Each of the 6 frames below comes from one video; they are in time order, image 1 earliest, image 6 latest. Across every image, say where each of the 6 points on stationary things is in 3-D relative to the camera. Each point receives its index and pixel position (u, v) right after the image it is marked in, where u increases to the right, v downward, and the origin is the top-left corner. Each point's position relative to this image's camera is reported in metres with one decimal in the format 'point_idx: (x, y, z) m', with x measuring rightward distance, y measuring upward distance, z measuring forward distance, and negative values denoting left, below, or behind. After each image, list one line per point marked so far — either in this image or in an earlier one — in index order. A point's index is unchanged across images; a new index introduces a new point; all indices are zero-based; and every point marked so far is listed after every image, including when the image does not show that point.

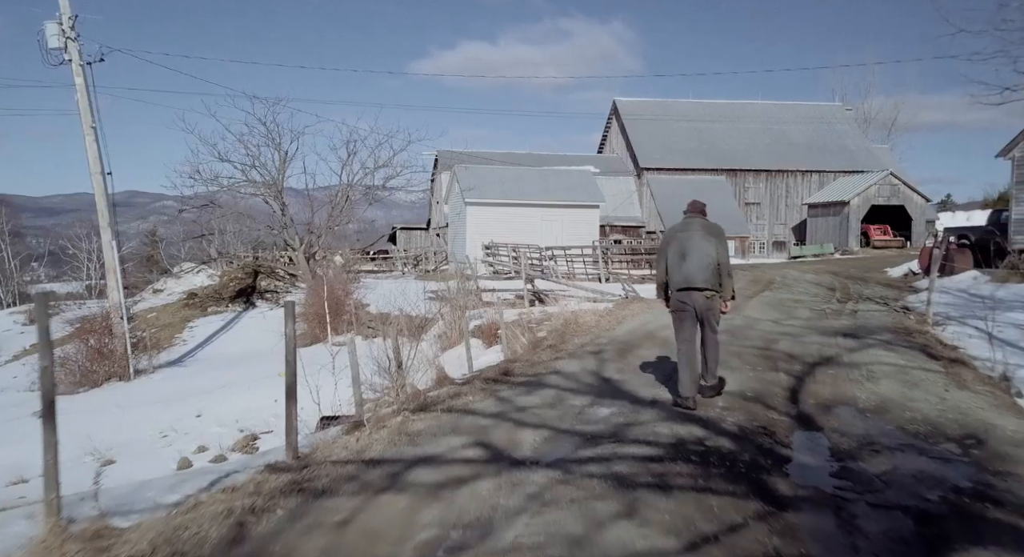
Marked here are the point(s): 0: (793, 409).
0: (+1.8, -0.8, +4.9) m
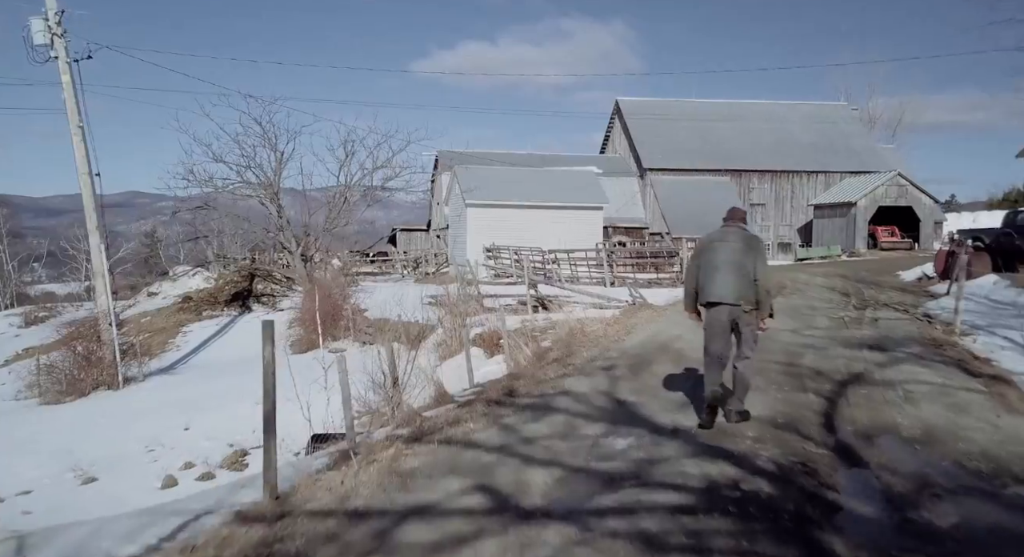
0: (+1.8, -0.9, +4.4) m
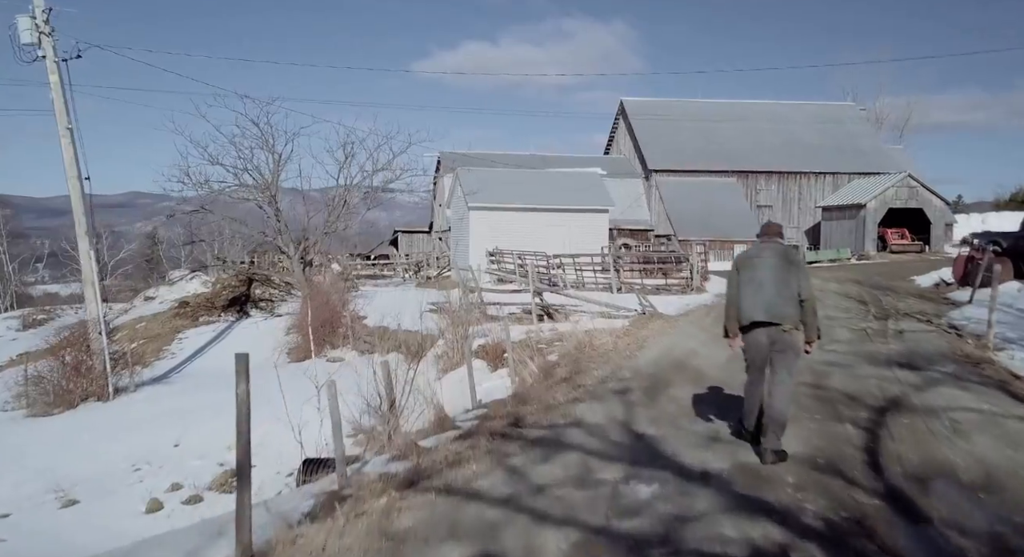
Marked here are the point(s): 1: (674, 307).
0: (+1.9, -1.0, +3.9) m
1: (+2.6, -0.5, +12.3) m
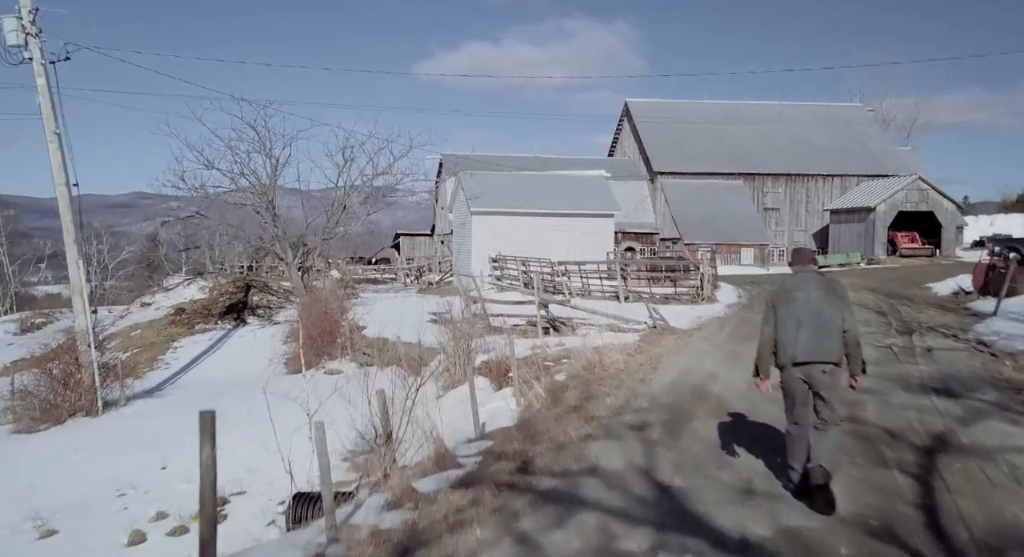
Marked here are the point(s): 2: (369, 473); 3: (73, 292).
0: (+1.9, -1.2, +3.3) m
1: (+2.7, -0.6, +11.8) m
2: (-1.1, -1.5, +6.0) m
3: (-7.6, -0.2, +13.1) m
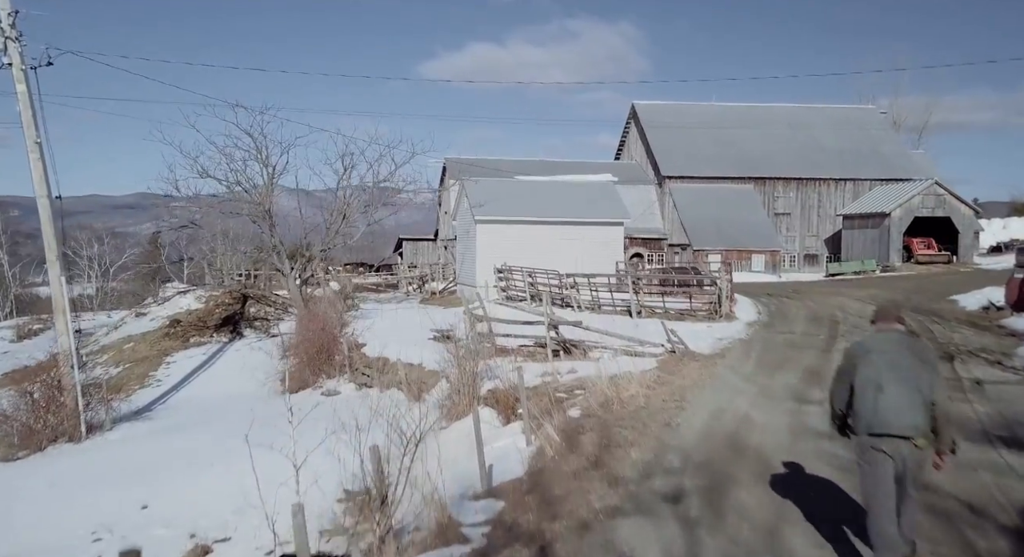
0: (+2.0, -1.5, +2.6) m
1: (+2.8, -0.9, +11.0) m
2: (-1.0, -1.8, +5.3) m
3: (-7.5, -0.5, +12.4) m
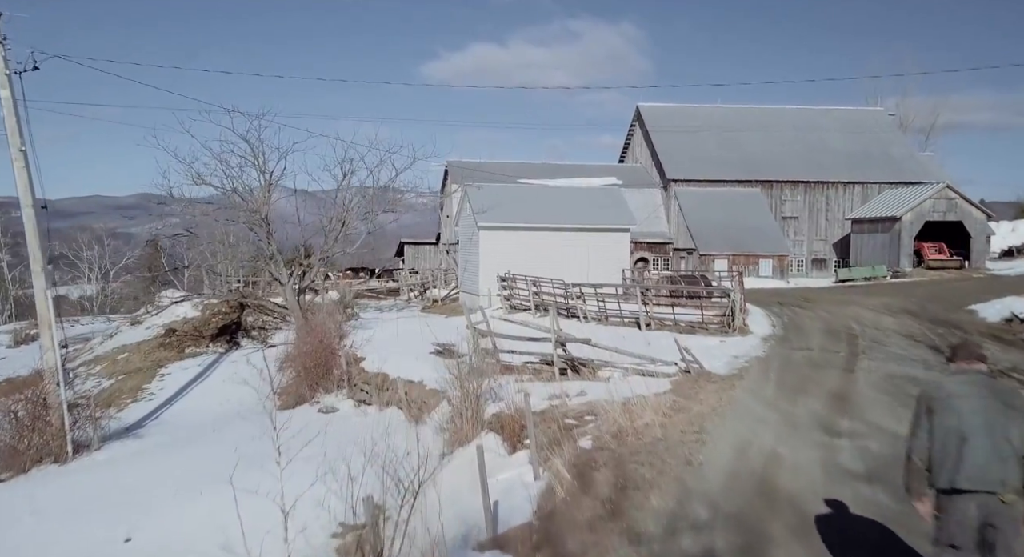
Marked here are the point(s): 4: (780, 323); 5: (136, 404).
0: (+2.0, -1.7, +2.0) m
1: (+2.9, -1.1, +10.5) m
2: (-1.0, -2.0, +4.7) m
3: (-7.4, -0.7, +11.9) m
4: (+4.9, -0.8, +14.0) m
5: (-7.7, -2.5, +15.5) m
